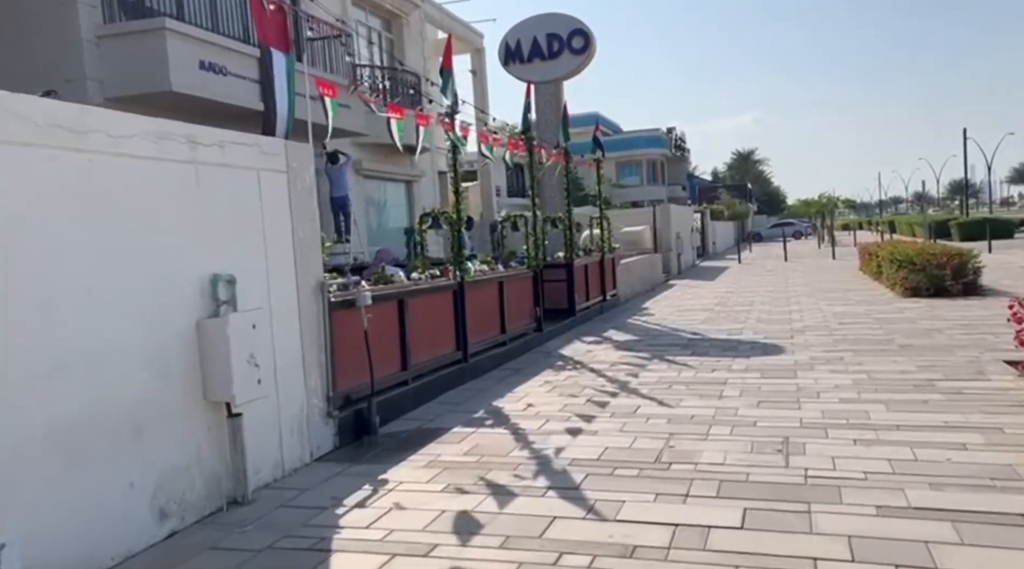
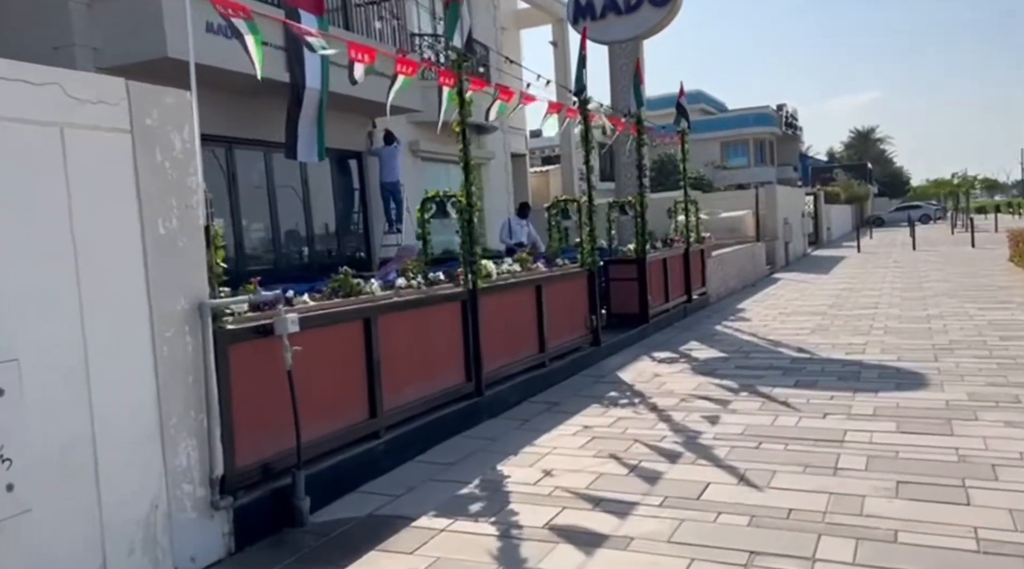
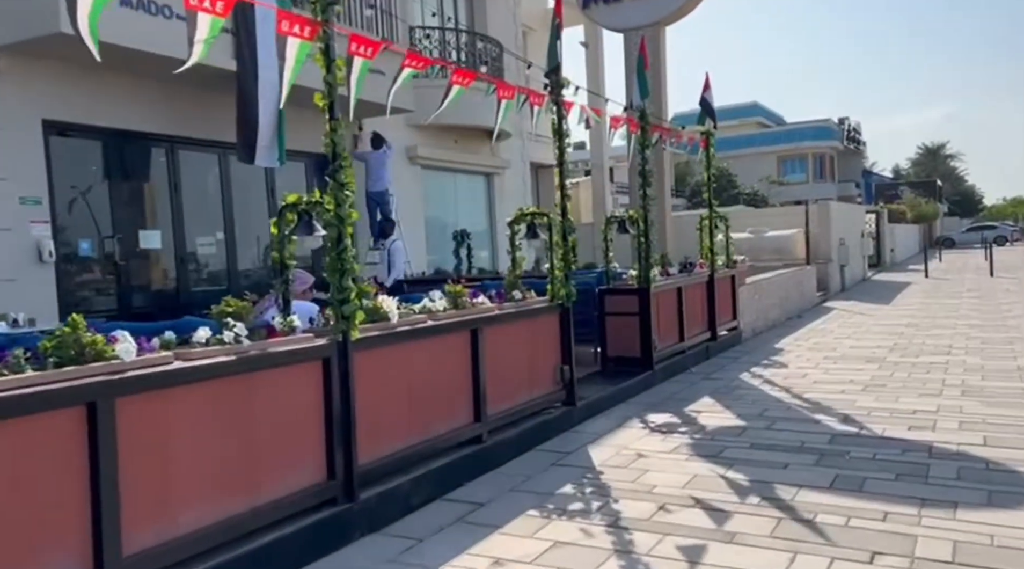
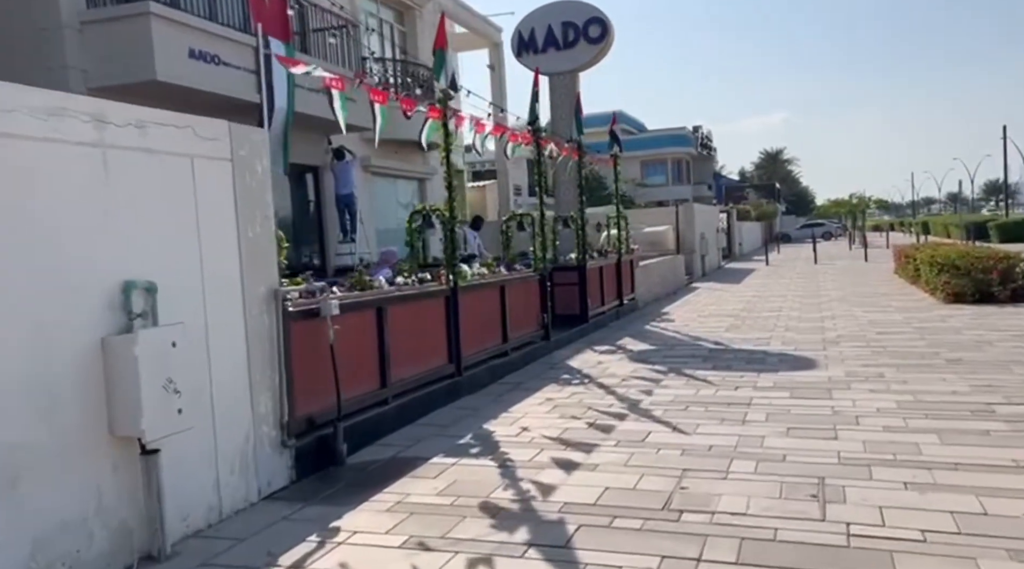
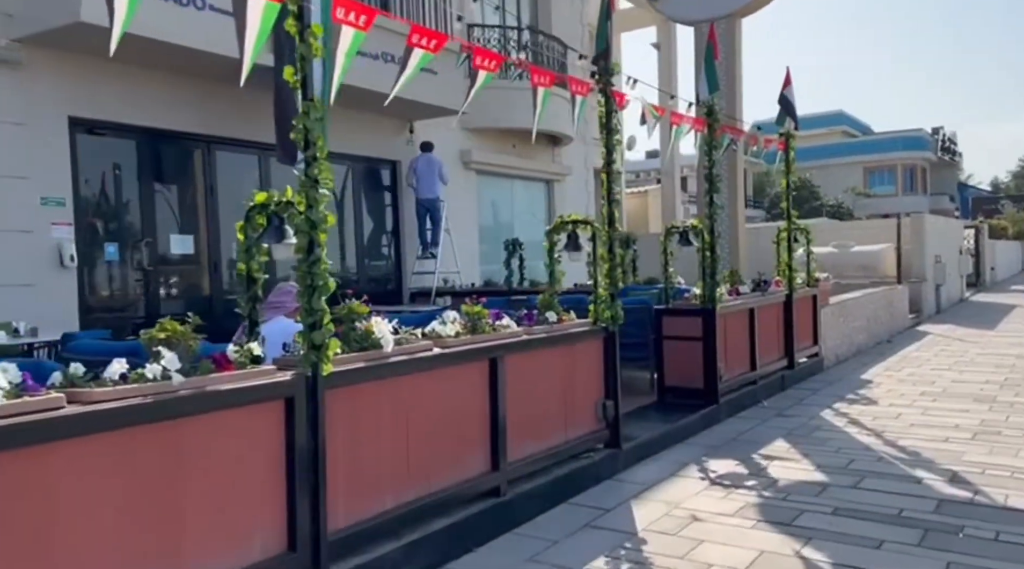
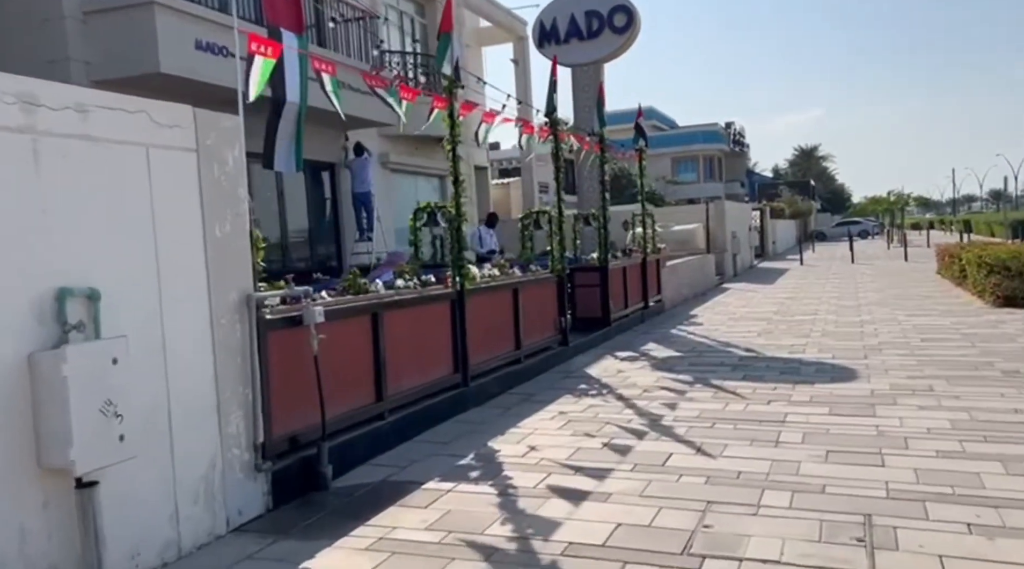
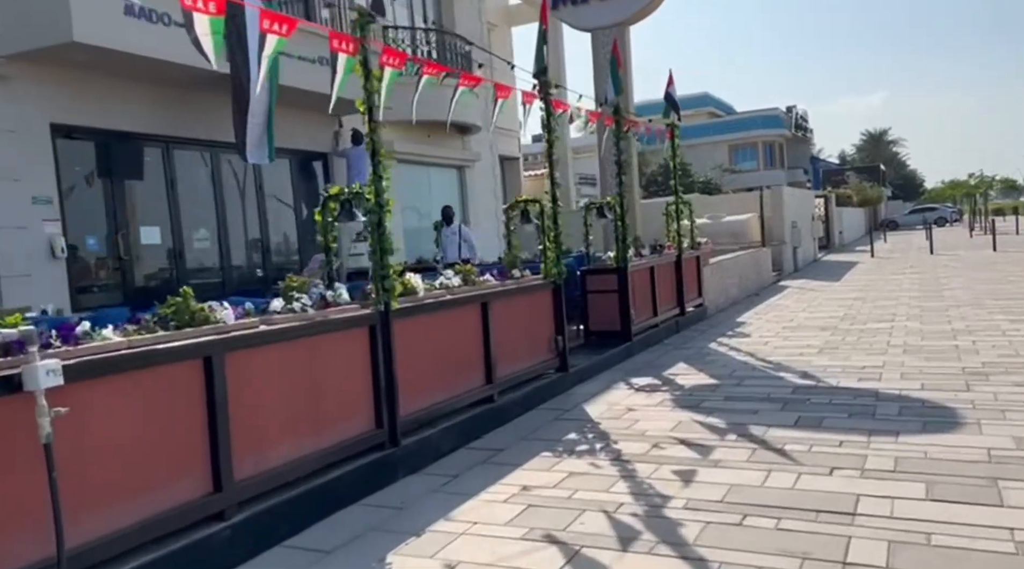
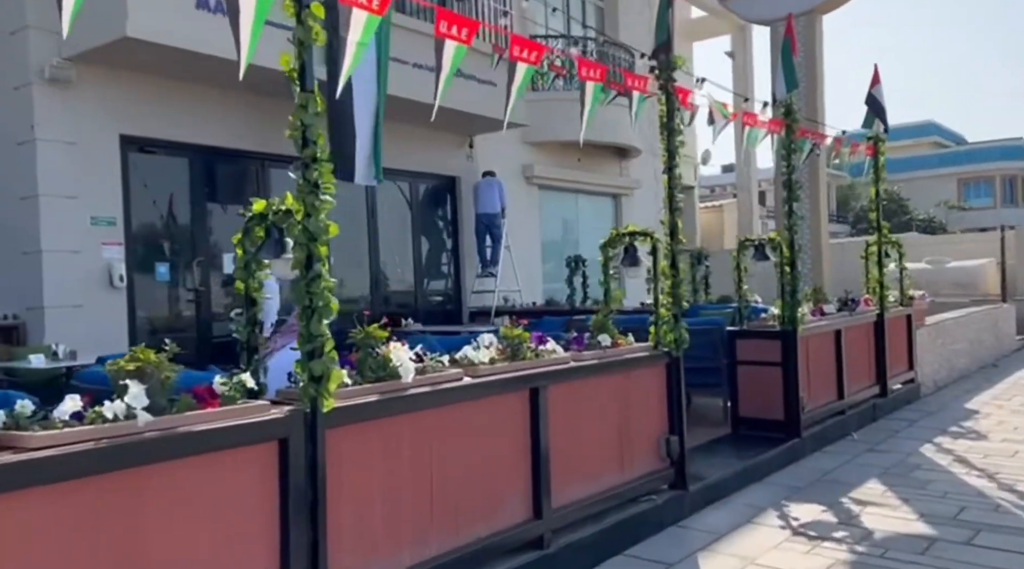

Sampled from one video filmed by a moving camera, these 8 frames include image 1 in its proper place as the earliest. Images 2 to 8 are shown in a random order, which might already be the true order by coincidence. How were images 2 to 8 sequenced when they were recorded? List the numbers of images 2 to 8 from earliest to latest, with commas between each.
4, 6, 2, 7, 3, 5, 8
